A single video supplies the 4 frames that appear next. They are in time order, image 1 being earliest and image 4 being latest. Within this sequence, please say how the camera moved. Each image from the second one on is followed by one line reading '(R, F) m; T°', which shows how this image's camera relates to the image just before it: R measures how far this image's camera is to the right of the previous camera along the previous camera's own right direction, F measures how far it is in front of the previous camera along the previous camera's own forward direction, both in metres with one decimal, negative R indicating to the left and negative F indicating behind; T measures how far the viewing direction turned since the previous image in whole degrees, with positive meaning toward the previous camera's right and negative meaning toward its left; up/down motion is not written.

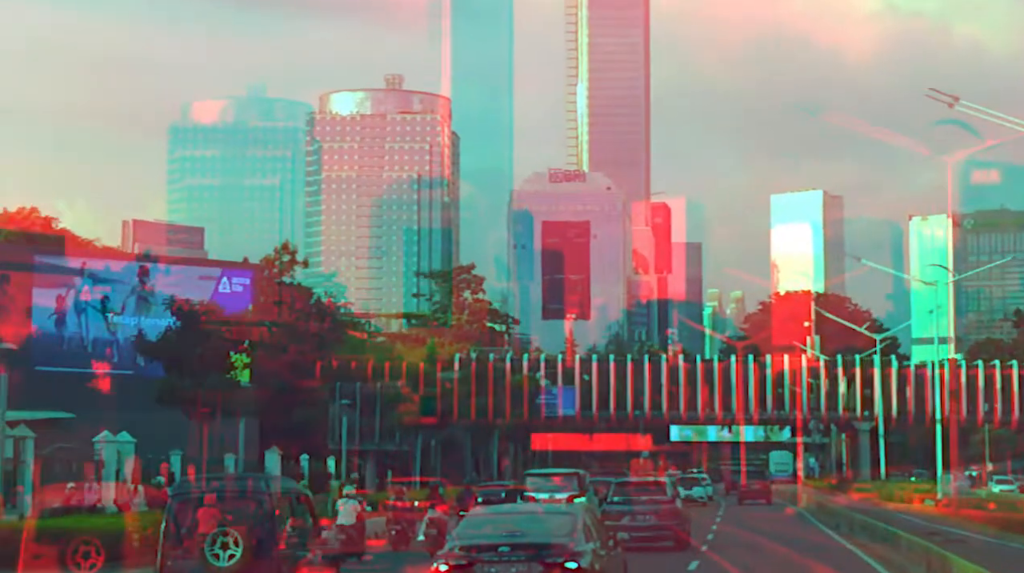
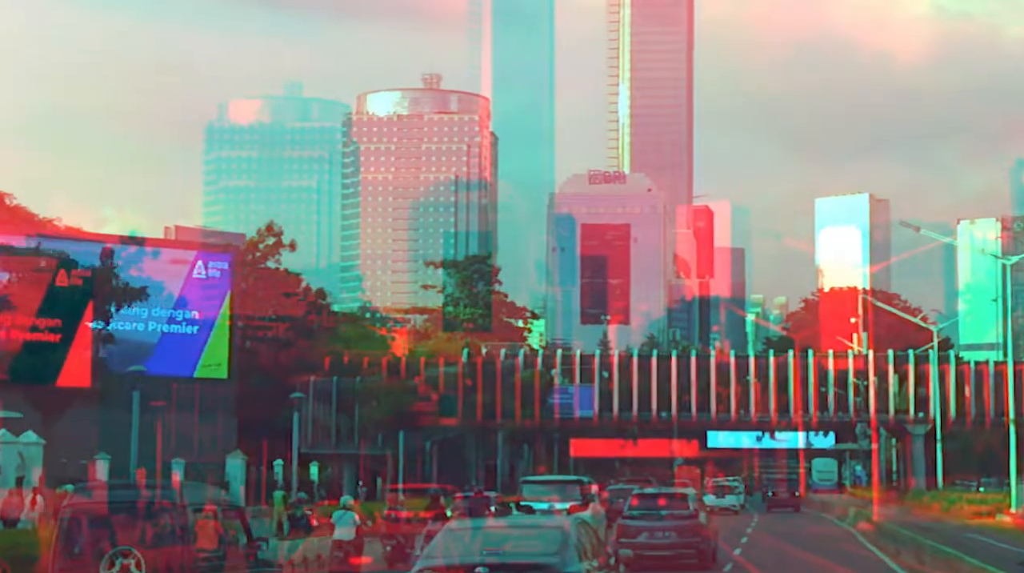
(+0.6, +3.5) m; -1°
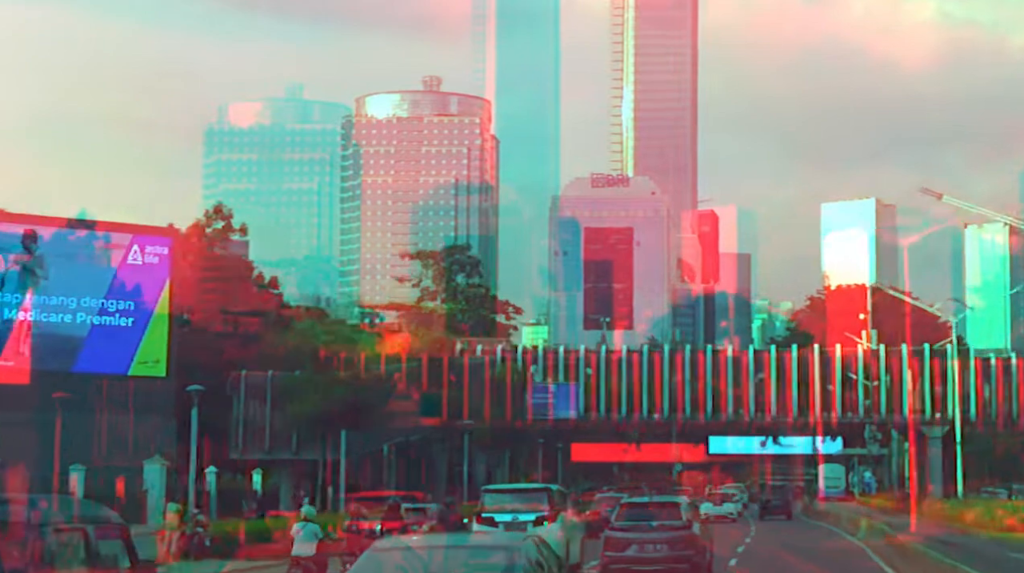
(+0.5, +3.0) m; 0°
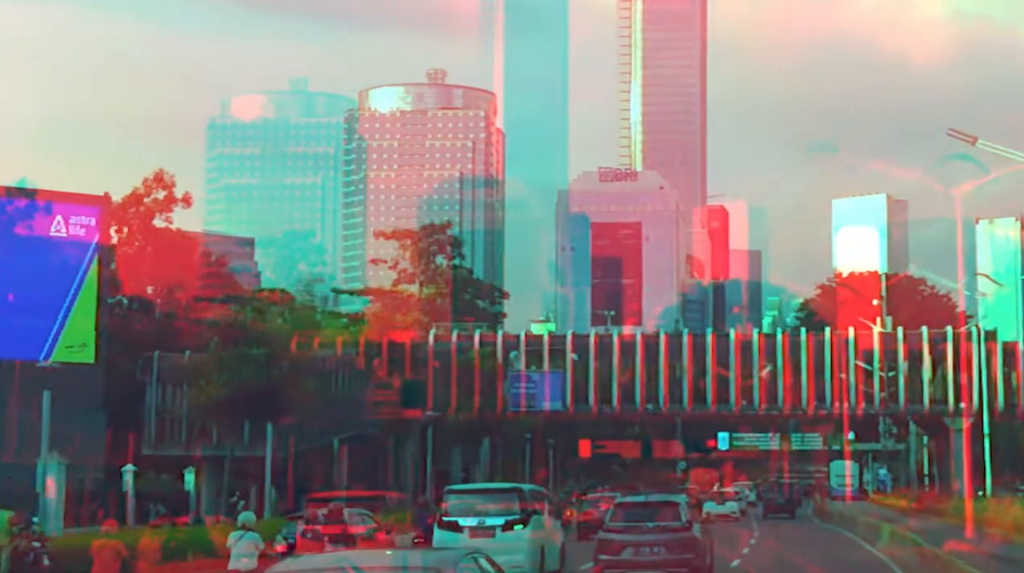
(+0.5, +3.0) m; 0°
